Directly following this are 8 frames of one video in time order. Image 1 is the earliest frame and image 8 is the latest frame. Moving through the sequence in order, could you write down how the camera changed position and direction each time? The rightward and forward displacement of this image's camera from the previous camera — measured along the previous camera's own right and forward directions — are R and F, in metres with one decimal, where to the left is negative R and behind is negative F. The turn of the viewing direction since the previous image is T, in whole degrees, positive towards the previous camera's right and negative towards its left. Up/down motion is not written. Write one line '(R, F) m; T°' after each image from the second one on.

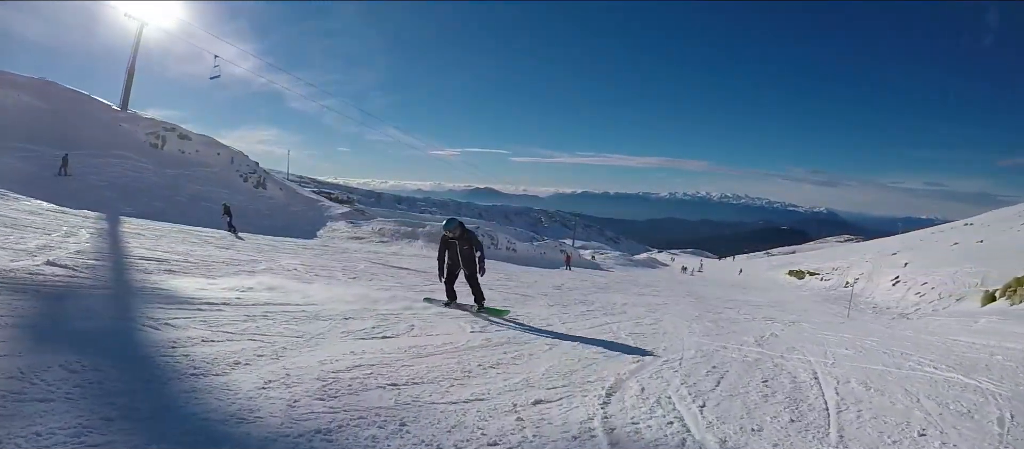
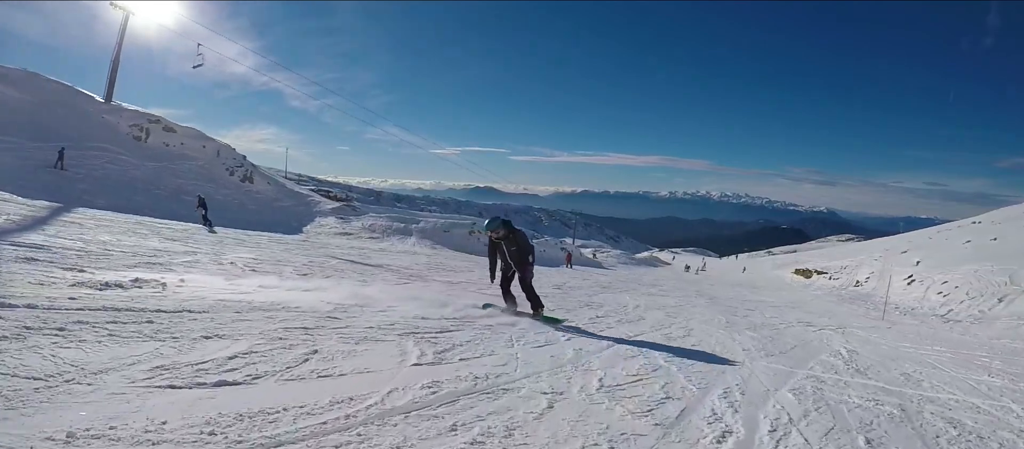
(+0.1, +1.8) m; 0°
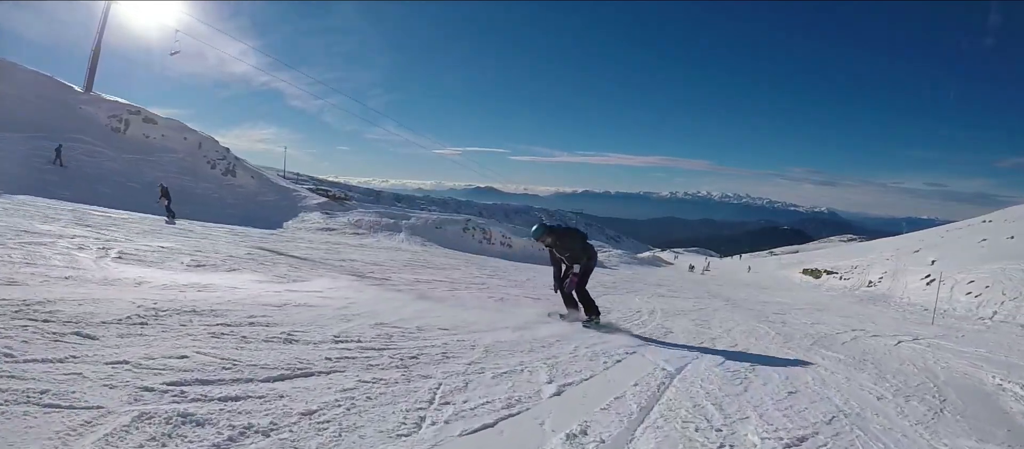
(+0.3, +2.0) m; 0°
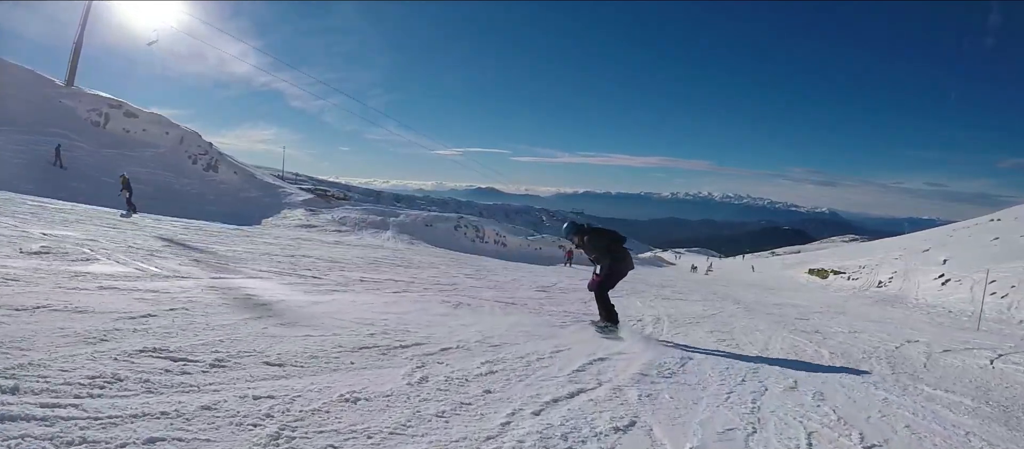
(+0.4, +1.6) m; 0°
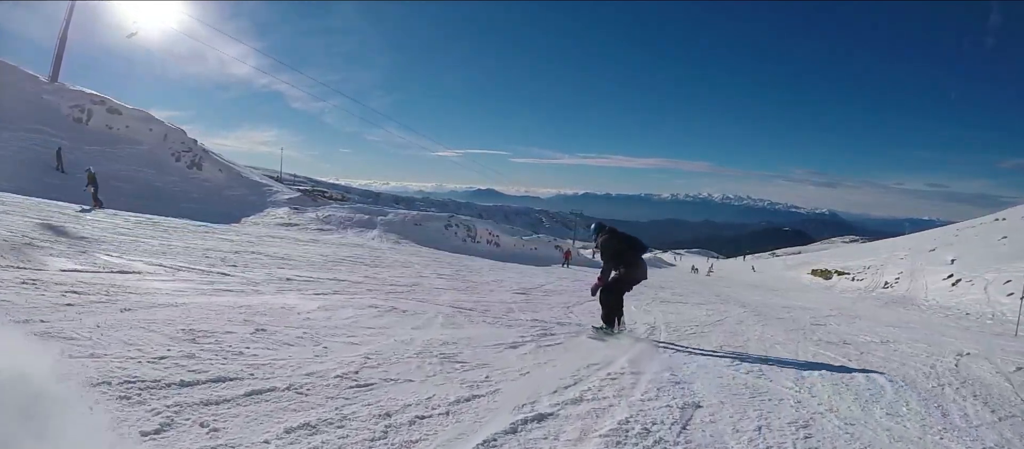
(+0.4, +1.2) m; 0°
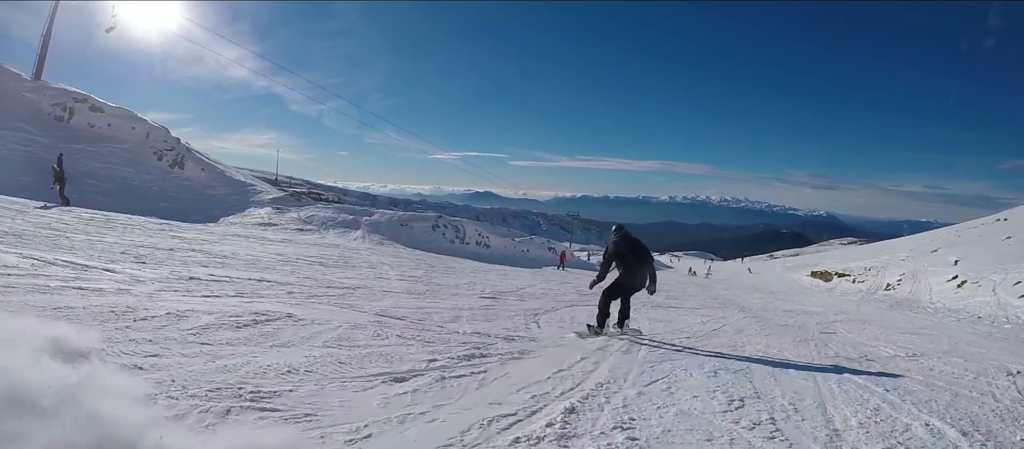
(+0.5, +1.0) m; 0°
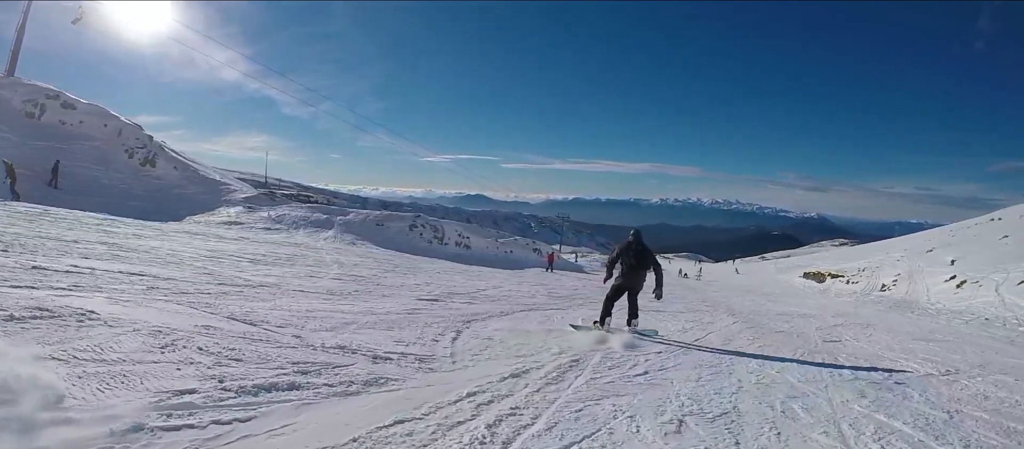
(+0.6, +1.2) m; +1°
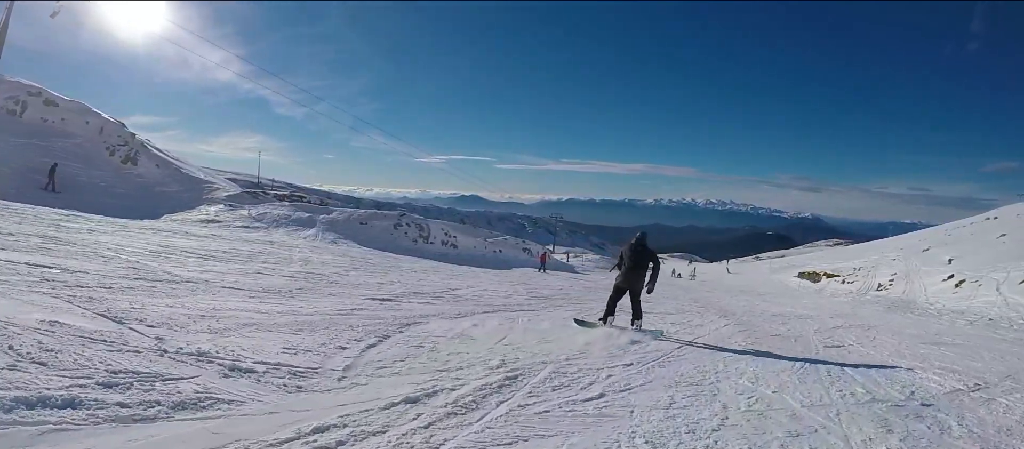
(+0.4, +0.7) m; 0°
